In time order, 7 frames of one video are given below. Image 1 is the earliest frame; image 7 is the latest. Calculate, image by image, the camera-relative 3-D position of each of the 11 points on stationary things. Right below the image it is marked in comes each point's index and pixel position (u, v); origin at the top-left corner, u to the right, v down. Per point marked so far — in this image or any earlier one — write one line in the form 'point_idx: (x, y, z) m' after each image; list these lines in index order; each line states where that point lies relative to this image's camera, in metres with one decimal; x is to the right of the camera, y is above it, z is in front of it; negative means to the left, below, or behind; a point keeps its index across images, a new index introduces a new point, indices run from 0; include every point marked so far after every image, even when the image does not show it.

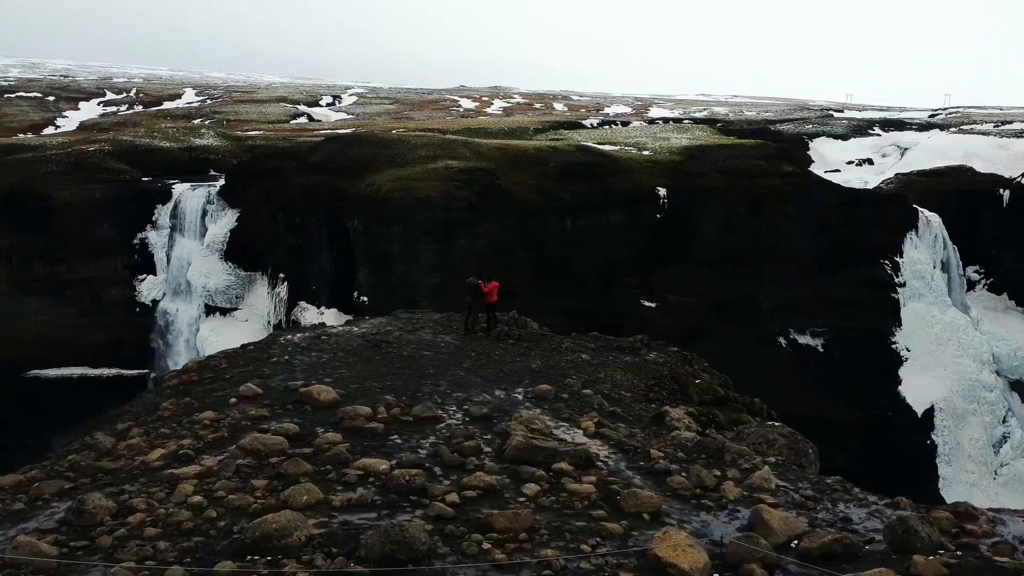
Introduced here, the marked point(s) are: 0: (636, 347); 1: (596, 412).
0: (+2.9, -1.4, +19.4) m
1: (+1.4, -2.2, +14.4) m
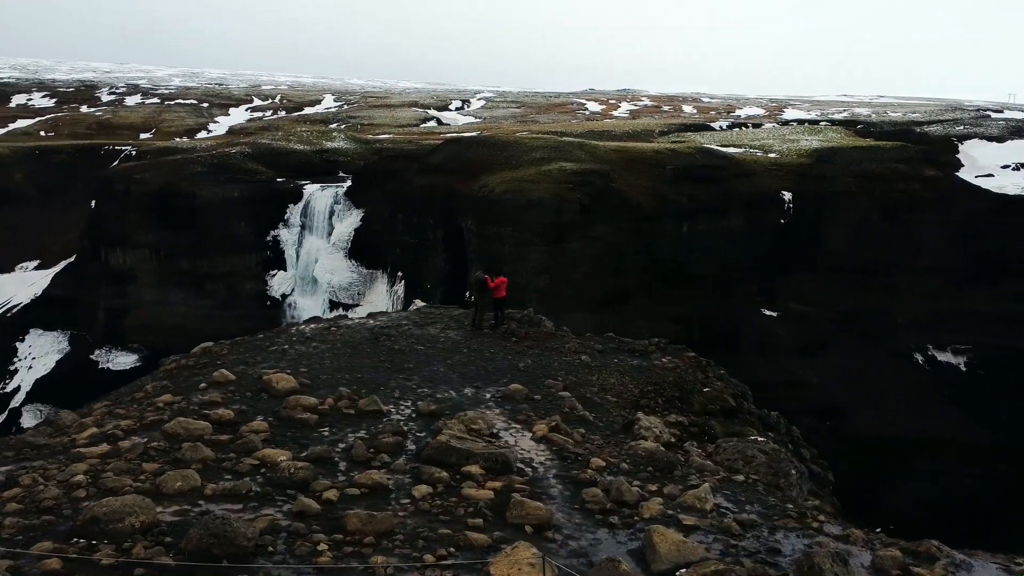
0: (+3.0, -1.4, +18.1) m
1: (+0.7, -2.1, +13.5) m
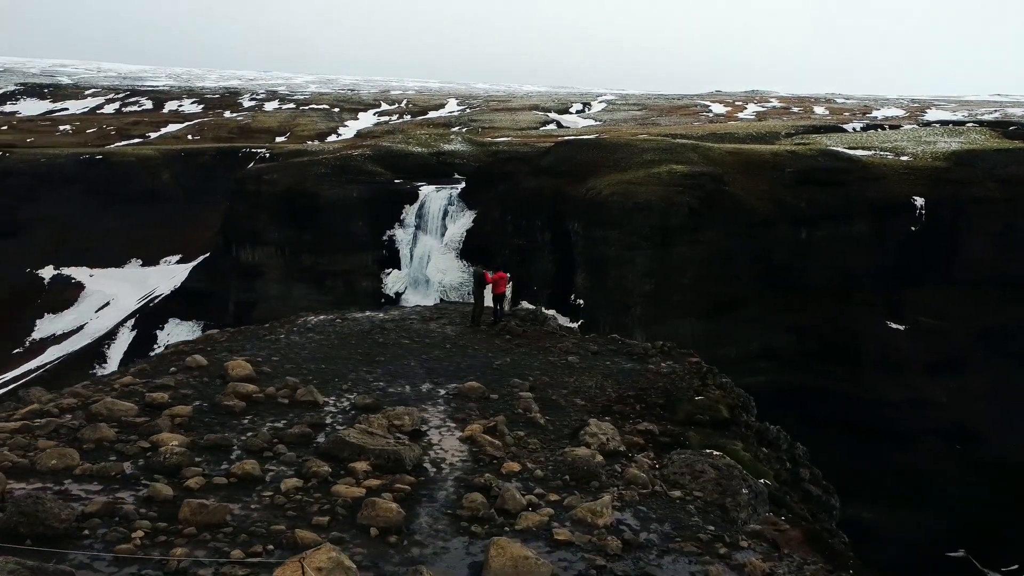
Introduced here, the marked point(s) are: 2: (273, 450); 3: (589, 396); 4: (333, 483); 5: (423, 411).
0: (+2.9, -1.4, +17.0) m
1: (-0.1, -2.0, +12.7) m
2: (-3.0, -2.1, +10.3) m
3: (+1.3, -1.9, +14.4) m
4: (-2.1, -2.3, +9.3) m
5: (-1.4, -1.9, +12.5) m
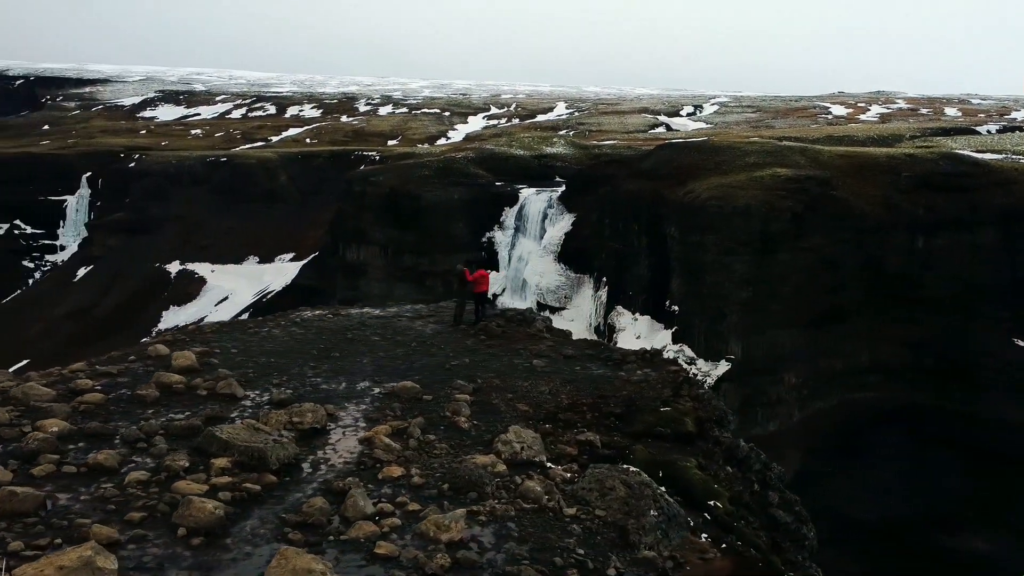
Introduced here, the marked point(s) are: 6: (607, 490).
0: (+2.3, -1.4, +16.0) m
1: (-1.3, -2.0, +12.1) m
2: (-4.5, -1.9, +10.1) m
3: (+0.4, -1.9, +13.6) m
4: (-3.7, -2.1, +9.0) m
5: (-2.6, -1.8, +12.0) m
6: (+1.2, -2.6, +10.4) m
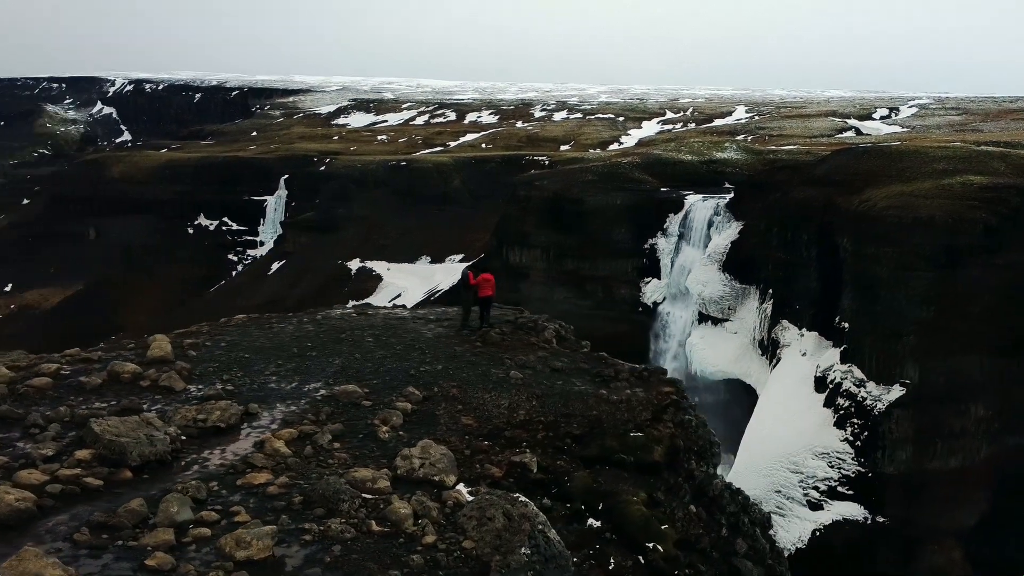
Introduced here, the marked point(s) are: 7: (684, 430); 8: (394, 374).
0: (+1.9, -1.6, +14.6) m
1: (-2.4, -2.0, +11.6) m
2: (-6.0, -1.8, +10.3) m
3: (-0.4, -2.0, +12.7) m
4: (-5.4, -2.0, +9.1) m
5: (-3.6, -1.8, +11.8) m
6: (-0.3, -2.7, +9.4) m
7: (+2.8, -2.3, +13.2) m
8: (-2.0, -1.5, +13.9) m
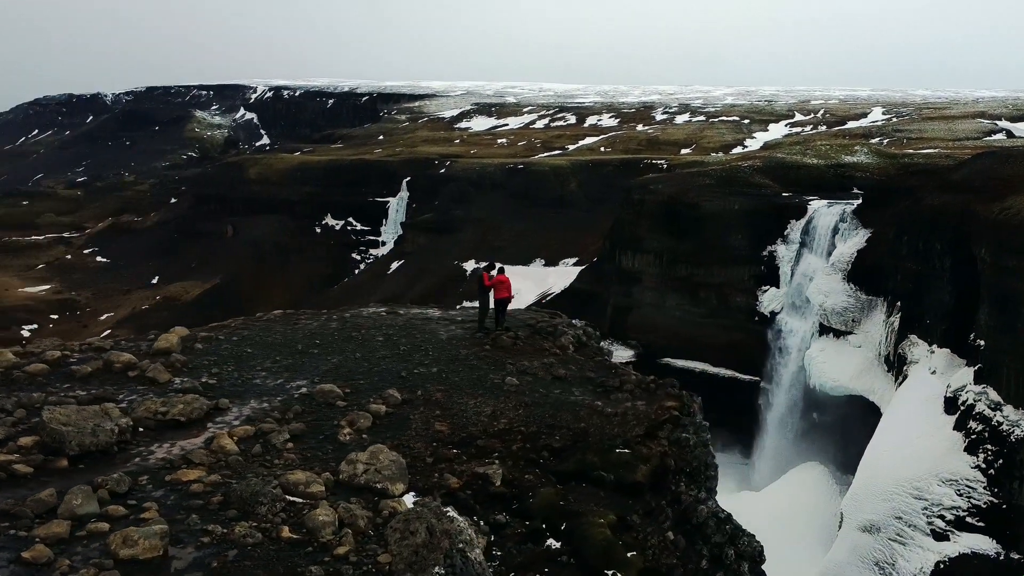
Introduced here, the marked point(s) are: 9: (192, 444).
0: (+1.9, -1.7, +13.7) m
1: (-2.8, -1.9, +11.4) m
2: (-6.6, -1.6, +10.6) m
3: (-0.7, -2.0, +12.1) m
4: (-6.2, -1.9, +9.3) m
5: (-4.0, -1.7, +11.7) m
6: (-1.1, -2.7, +8.8) m
7: (+2.5, -2.4, +12.1) m
8: (-2.1, -1.5, +13.6) m
9: (-4.1, -2.0, +10.3) m
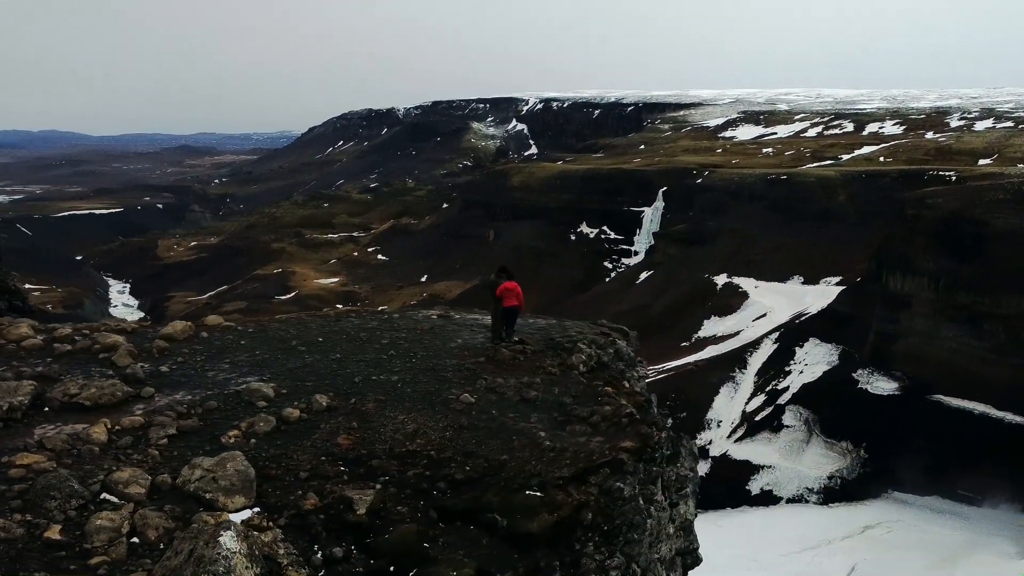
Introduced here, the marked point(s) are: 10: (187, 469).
0: (+1.1, -1.9, +11.6) m
1: (-4.1, -1.8, +10.9) m
2: (-7.9, -1.3, +11.4) m
3: (-1.9, -2.0, +10.9) m
4: (-7.9, -1.5, +10.0) m
5: (-5.1, -1.6, +11.6) m
6: (-3.3, -2.6, +7.9) m
7: (+1.2, -2.6, +9.9) m
8: (-2.7, -1.4, +12.8) m
9: (-5.6, -1.8, +10.3) m
10: (-3.8, -2.1, +9.6) m
